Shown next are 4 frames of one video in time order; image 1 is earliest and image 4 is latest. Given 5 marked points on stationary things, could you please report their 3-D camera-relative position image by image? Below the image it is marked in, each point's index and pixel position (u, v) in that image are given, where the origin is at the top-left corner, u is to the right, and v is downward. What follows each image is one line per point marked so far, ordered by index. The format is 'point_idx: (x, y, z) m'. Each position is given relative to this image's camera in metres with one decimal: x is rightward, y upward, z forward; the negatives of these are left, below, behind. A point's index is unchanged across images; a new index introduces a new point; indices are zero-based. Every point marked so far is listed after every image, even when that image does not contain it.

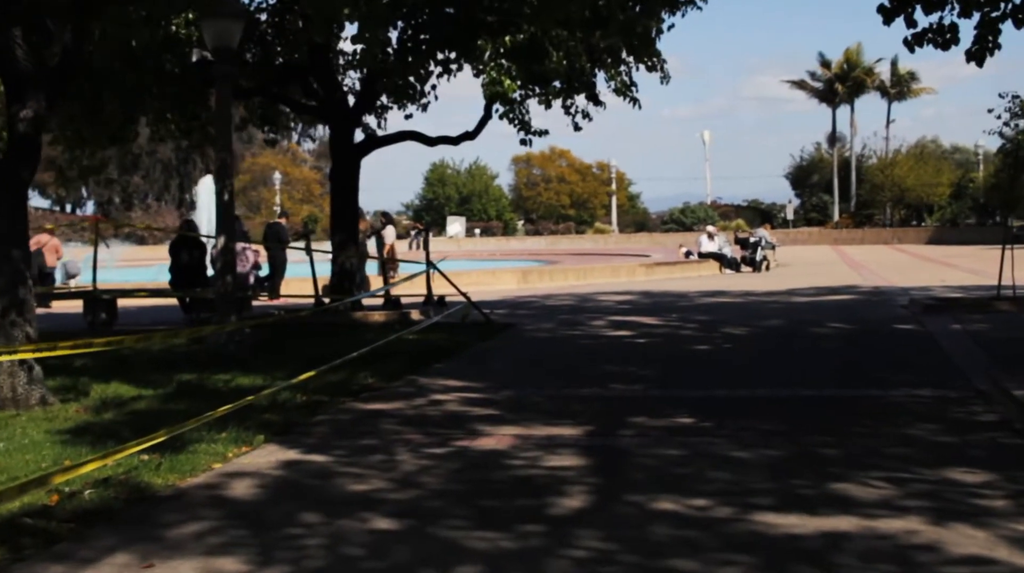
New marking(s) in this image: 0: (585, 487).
0: (+0.4, -1.1, +6.8) m
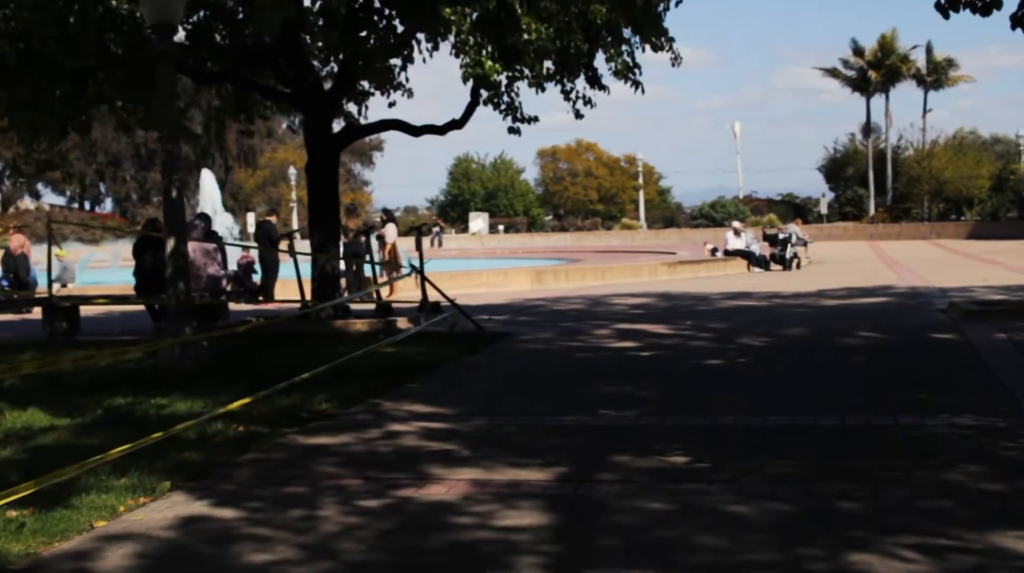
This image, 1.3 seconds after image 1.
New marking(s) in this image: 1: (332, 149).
0: (+0.1, -1.2, +5.4) m
1: (-2.1, +1.7, +15.4) m
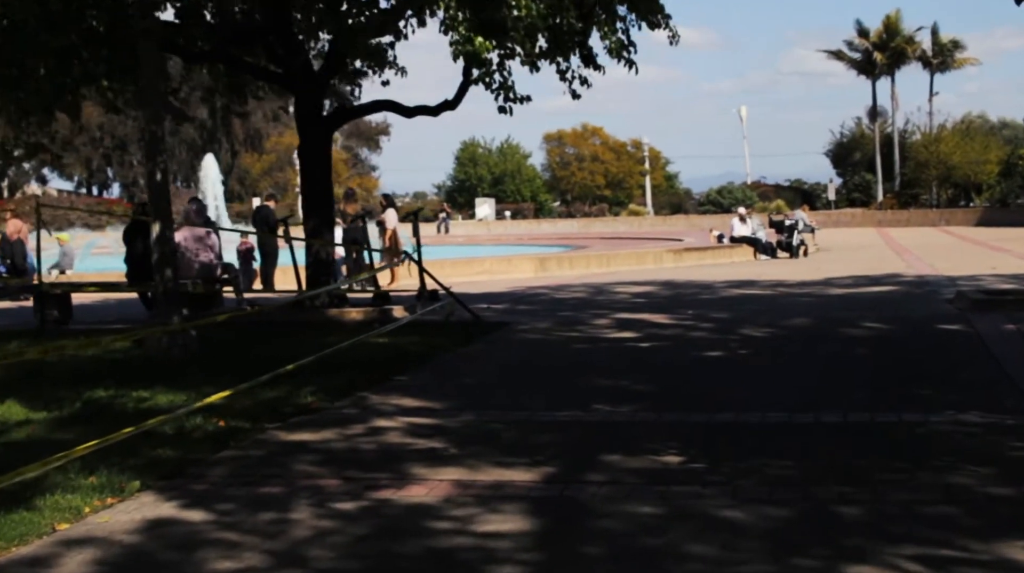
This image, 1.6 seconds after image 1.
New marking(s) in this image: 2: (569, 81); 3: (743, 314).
0: (0.0, -1.1, +5.2) m
1: (-2.1, +1.8, +15.1) m
2: (+0.8, +2.5, +15.7) m
3: (+2.7, -0.3, +14.5) m
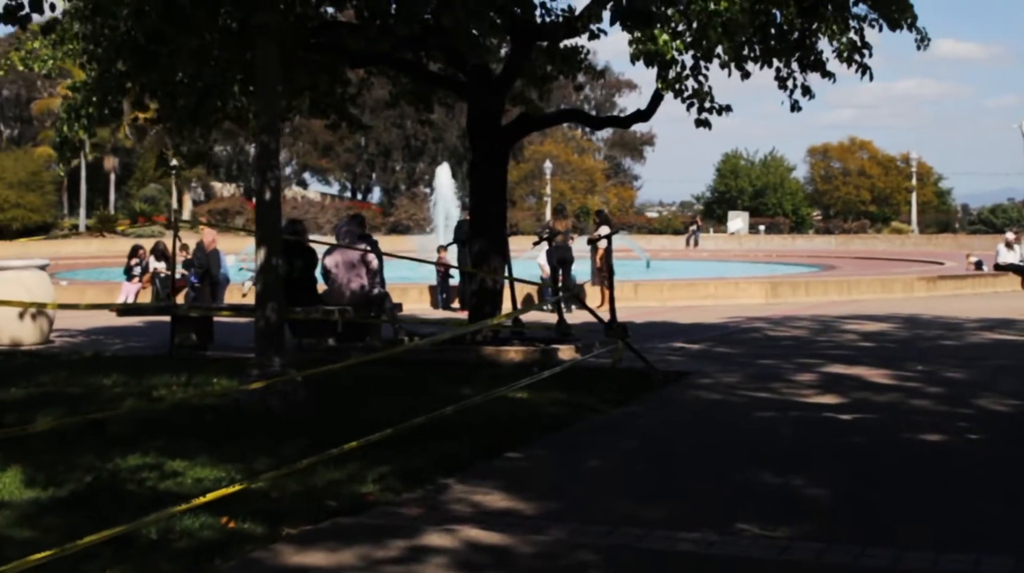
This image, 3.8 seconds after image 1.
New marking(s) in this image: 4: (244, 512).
0: (-0.2, -1.5, +2.9) m
1: (-0.2, +1.5, +13.0) m
2: (+2.8, +2.0, +13.0) m
3: (+4.4, -0.8, +11.5) m
4: (-1.4, -1.2, +6.5) m
